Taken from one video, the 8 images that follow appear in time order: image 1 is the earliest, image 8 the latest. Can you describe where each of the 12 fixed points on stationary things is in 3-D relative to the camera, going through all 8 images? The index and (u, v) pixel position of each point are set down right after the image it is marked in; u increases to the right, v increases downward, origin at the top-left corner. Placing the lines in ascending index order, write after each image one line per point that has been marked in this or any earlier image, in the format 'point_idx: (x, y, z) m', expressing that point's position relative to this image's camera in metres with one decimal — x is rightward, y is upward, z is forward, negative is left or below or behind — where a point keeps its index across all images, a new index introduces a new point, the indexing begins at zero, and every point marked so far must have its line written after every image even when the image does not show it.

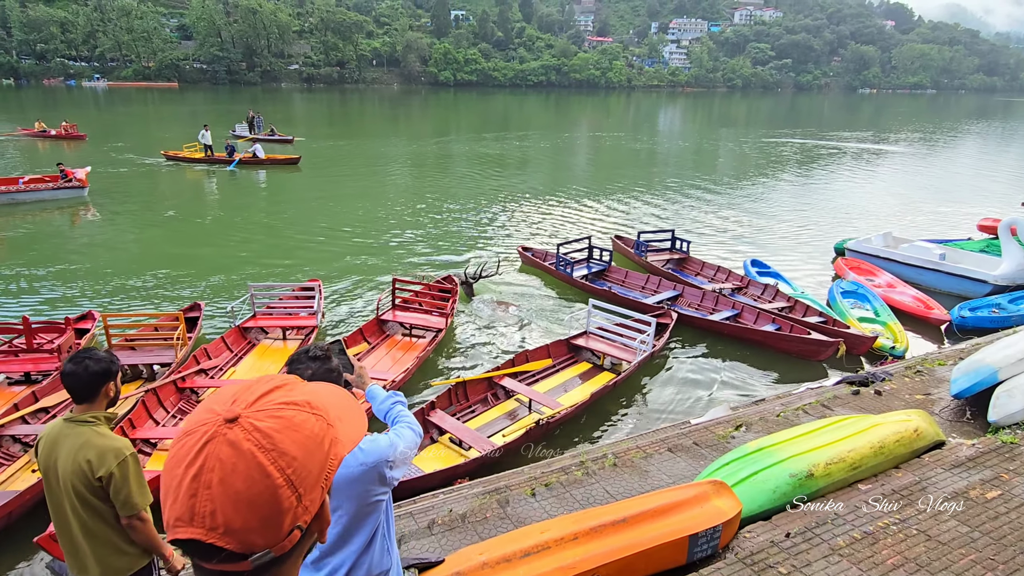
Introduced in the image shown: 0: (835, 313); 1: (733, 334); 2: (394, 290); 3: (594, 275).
0: (+6.8, -0.5, +13.2) m
1: (+4.2, -0.9, +11.6) m
2: (-2.2, -0.1, +11.0) m
3: (+2.1, +0.3, +15.0) m
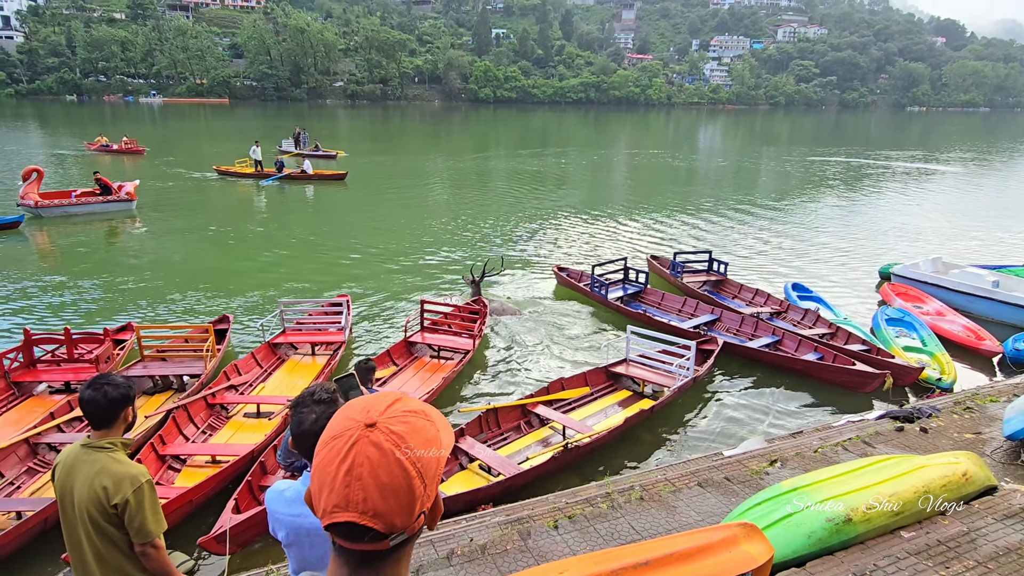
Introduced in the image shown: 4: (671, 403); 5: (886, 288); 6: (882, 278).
0: (+7.4, -1.1, +12.7) m
1: (+4.7, -1.3, +11.3) m
2: (-1.6, -0.4, +11.0) m
3: (+2.8, -0.2, +14.8) m
4: (+2.5, -1.8, +9.7) m
5: (+9.3, 0.0, +15.6) m
6: (+10.5, +0.3, +17.9) m
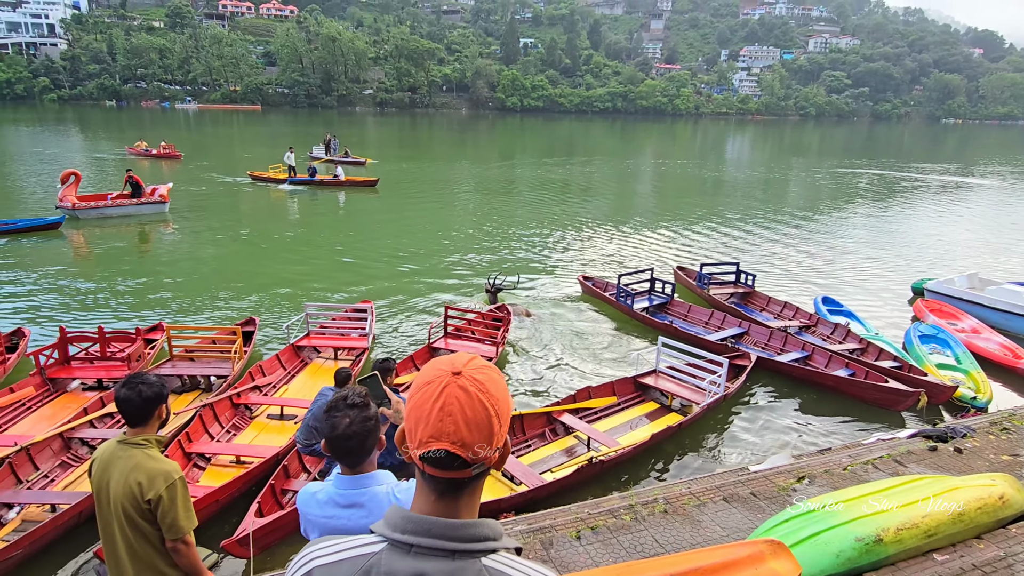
0: (+7.9, -1.4, +12.4) m
1: (+5.1, -1.6, +11.1) m
2: (-1.2, -0.5, +11.1) m
3: (+3.4, -0.5, +14.7) m
4: (+2.8, -2.0, +9.5) m
5: (+9.9, -0.4, +15.3) m
6: (+11.2, -0.1, +17.5) m
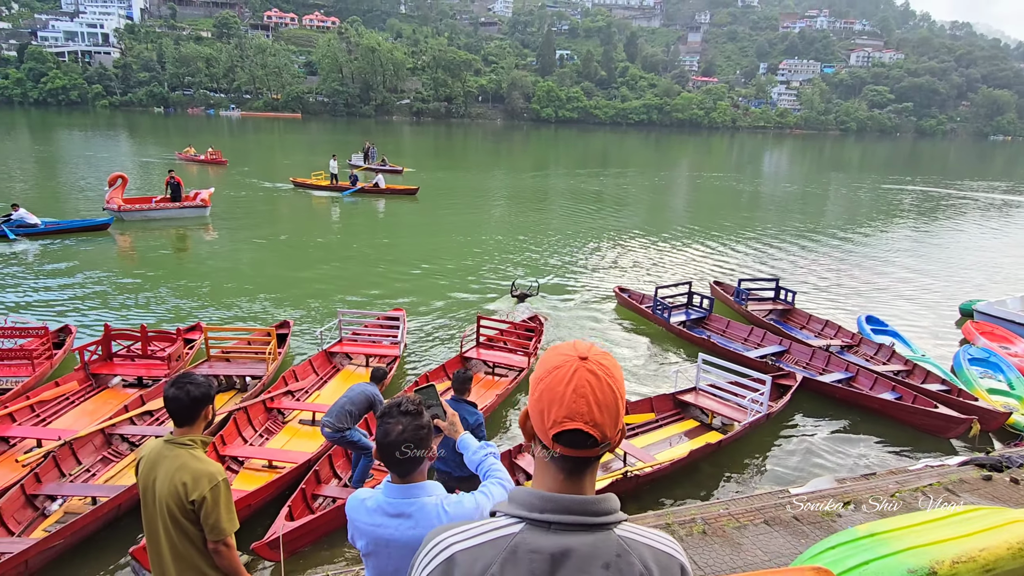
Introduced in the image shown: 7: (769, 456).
0: (+8.5, -1.8, +11.9) m
1: (+5.7, -1.9, +10.7) m
2: (-0.6, -0.7, +11.1) m
3: (+4.2, -0.8, +14.4) m
4: (+3.3, -2.2, +9.3) m
5: (+10.7, -0.9, +14.7) m
6: (+12.1, -0.7, +16.9) m
7: (+4.0, -2.5, +9.5) m
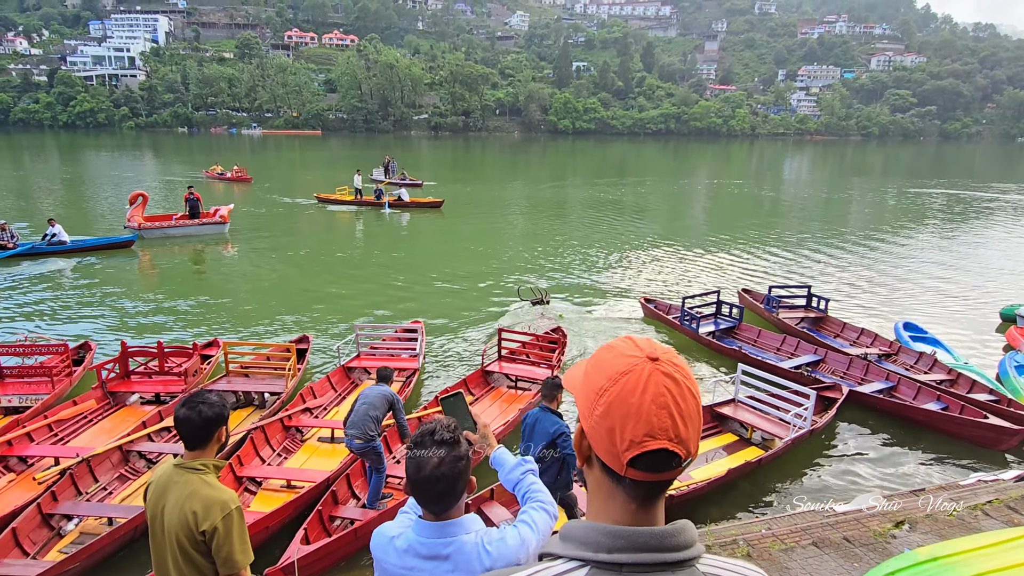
0: (+9.0, -1.8, +11.4) m
1: (+6.1, -2.0, +10.3) m
2: (-0.2, -0.9, +10.8) m
3: (+4.7, -1.0, +14.0) m
4: (+3.7, -2.3, +8.9) m
5: (+11.2, -1.0, +14.1) m
6: (+12.7, -0.8, +16.2) m
7: (+4.3, -2.6, +9.0) m
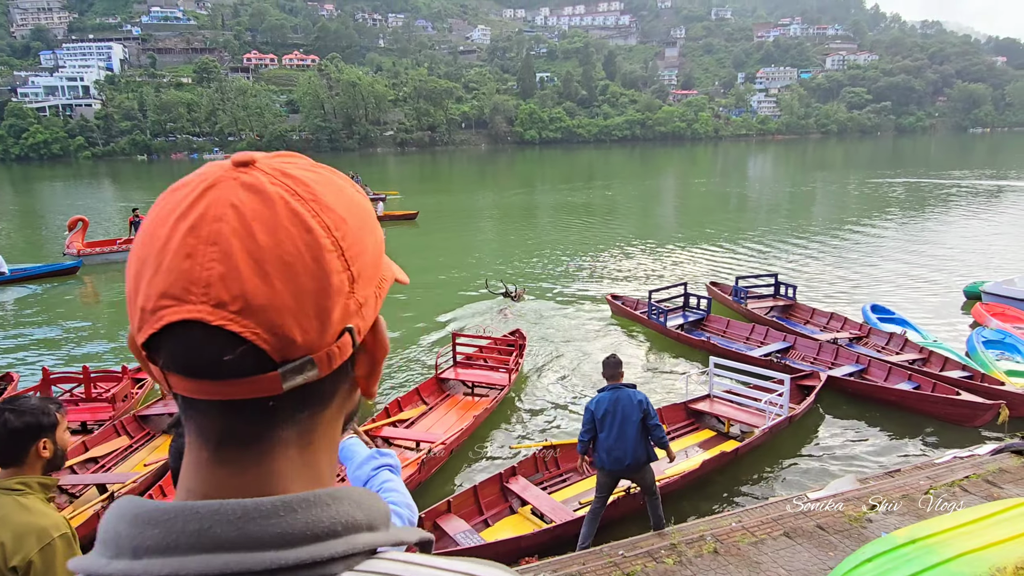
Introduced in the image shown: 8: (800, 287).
0: (+8.3, -1.4, +11.2) m
1: (+5.5, -1.6, +10.0) m
2: (-0.9, -0.9, +10.3) m
3: (+3.9, -0.8, +13.7) m
4: (+3.1, -2.1, +8.5) m
5: (+10.4, -0.4, +14.0) m
6: (+11.8, -0.3, +16.2) m
7: (+3.8, -2.4, +8.6) m
8: (+8.4, +0.1, +18.4) m
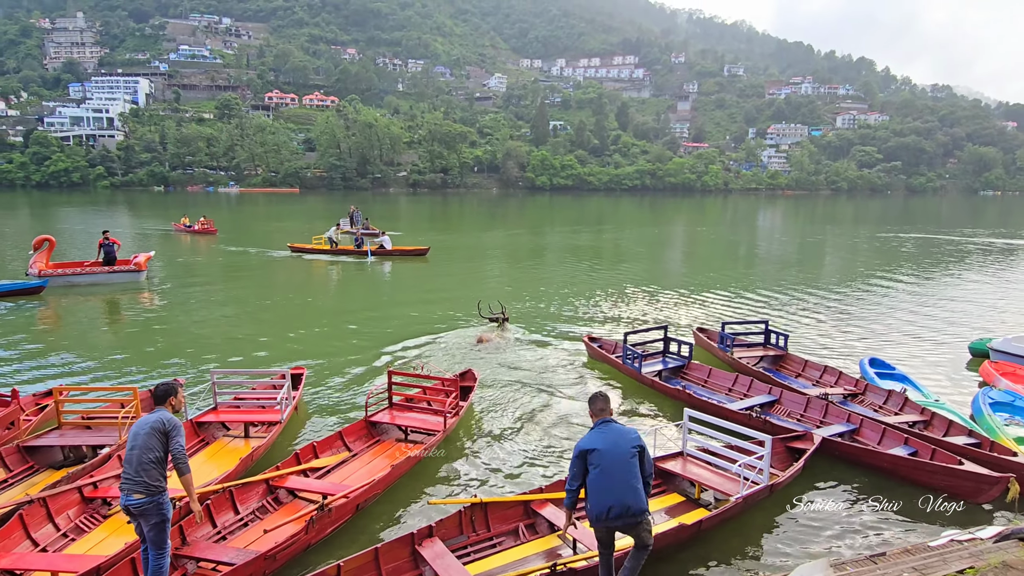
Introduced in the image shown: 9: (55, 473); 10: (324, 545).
0: (+7.5, -2.2, +10.0) m
1: (+4.7, -2.3, +8.8) m
2: (-1.7, -1.4, +9.2) m
3: (+3.1, -1.7, +12.6) m
4: (+2.3, -2.5, +7.3) m
5: (+9.6, -1.6, +12.8) m
6: (+11.1, -1.6, +15.0) m
7: (+2.9, -2.9, +7.4) m
8: (+7.8, -1.3, +17.3) m
9: (-5.6, -2.3, +7.7) m
10: (-1.9, -2.6, +6.4) m
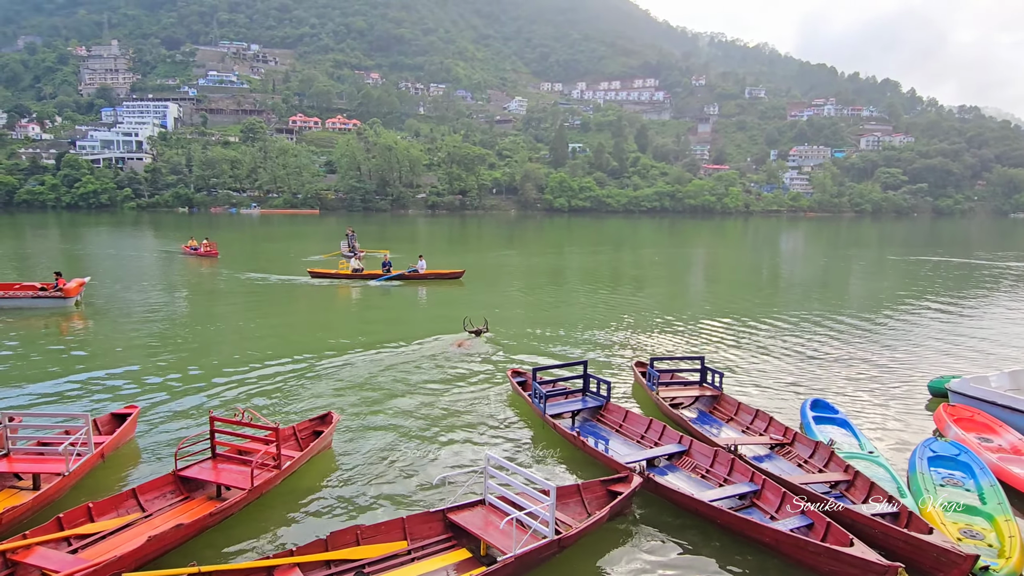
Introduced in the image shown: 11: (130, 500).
0: (+5.5, -2.8, +8.6) m
1: (+2.7, -2.8, +7.5) m
2: (-3.6, -1.8, +8.2) m
3: (+1.3, -2.3, +11.4) m
4: (+0.2, -3.0, +6.1) m
5: (+7.8, -2.3, +11.4) m
6: (+9.3, -2.4, +13.5) m
7: (+0.9, -3.3, +6.2) m
8: (+6.1, -2.1, +15.9) m
9: (-7.6, -2.7, +6.8) m
10: (-4.0, -3.0, +5.3) m
11: (-4.2, -2.4, +7.2) m
